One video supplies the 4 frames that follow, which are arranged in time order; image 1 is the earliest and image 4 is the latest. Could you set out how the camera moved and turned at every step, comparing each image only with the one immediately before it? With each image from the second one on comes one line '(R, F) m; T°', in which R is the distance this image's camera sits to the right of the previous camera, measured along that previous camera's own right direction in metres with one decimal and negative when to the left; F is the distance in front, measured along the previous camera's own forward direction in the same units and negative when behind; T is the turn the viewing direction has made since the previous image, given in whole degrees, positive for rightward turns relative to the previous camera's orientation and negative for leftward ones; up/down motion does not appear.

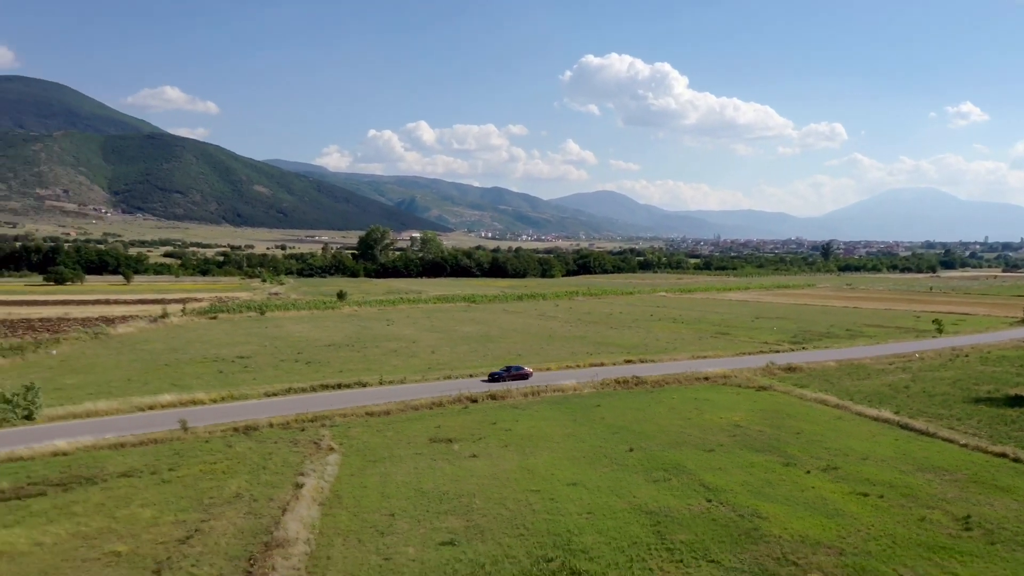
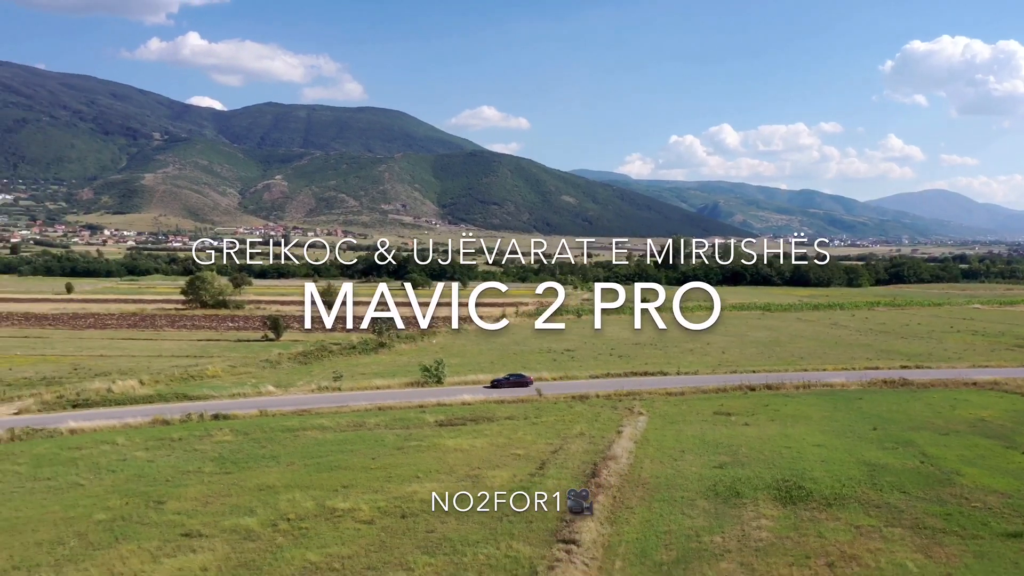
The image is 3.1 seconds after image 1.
(+1.5, -8.7) m; -21°
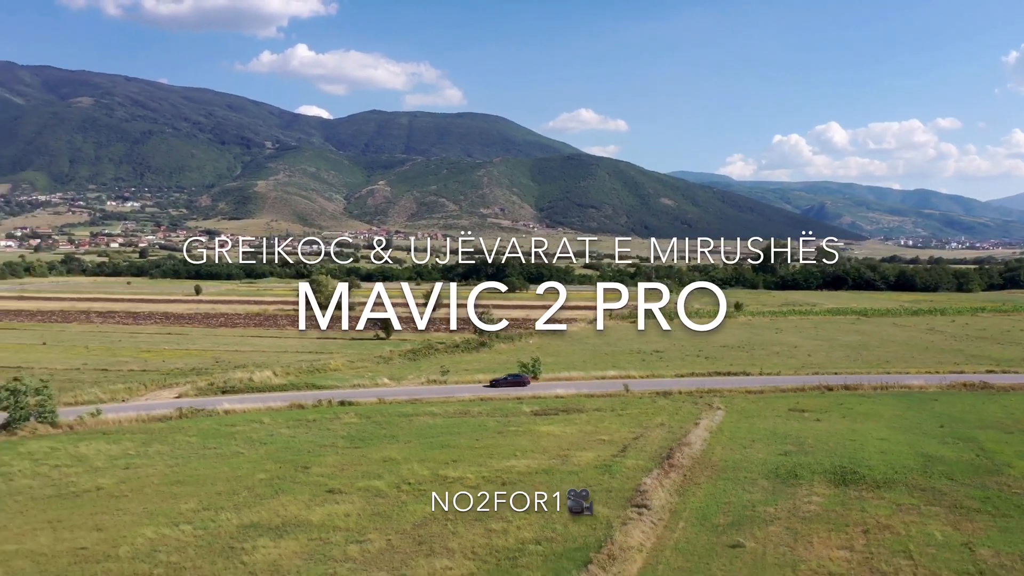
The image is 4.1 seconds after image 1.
(+0.4, -3.6) m; -7°
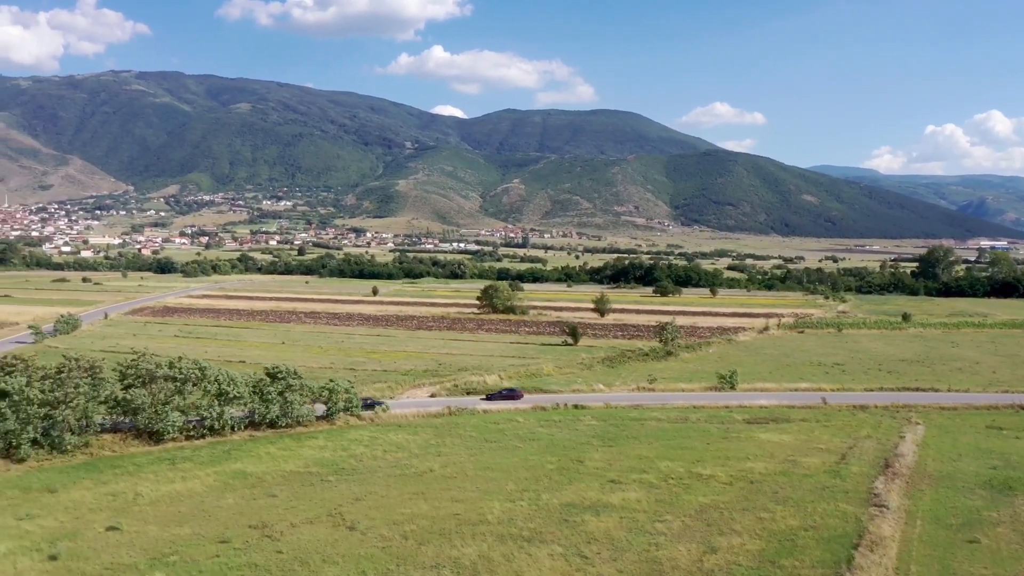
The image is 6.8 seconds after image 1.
(-4.0, -5.8) m; -9°
